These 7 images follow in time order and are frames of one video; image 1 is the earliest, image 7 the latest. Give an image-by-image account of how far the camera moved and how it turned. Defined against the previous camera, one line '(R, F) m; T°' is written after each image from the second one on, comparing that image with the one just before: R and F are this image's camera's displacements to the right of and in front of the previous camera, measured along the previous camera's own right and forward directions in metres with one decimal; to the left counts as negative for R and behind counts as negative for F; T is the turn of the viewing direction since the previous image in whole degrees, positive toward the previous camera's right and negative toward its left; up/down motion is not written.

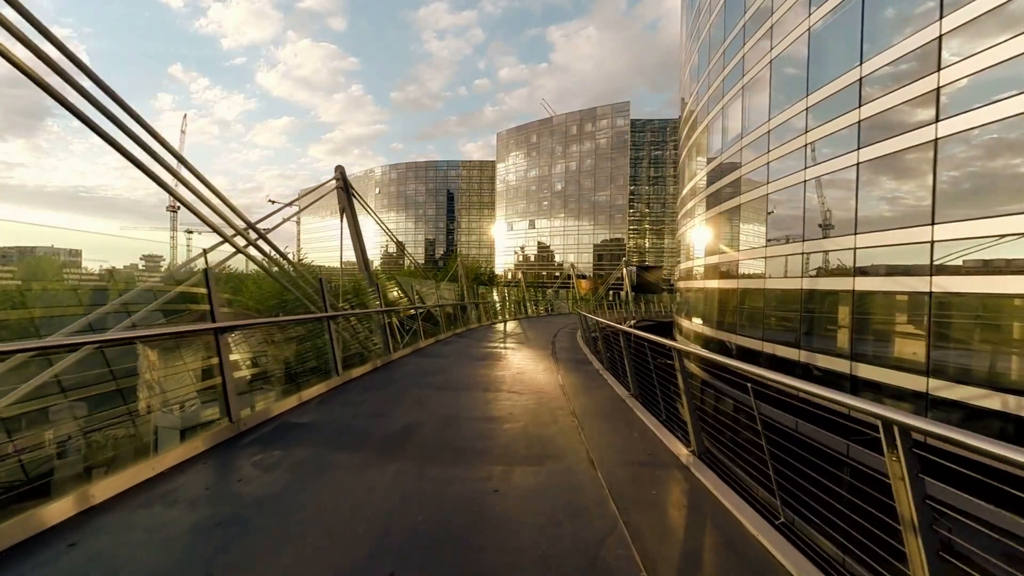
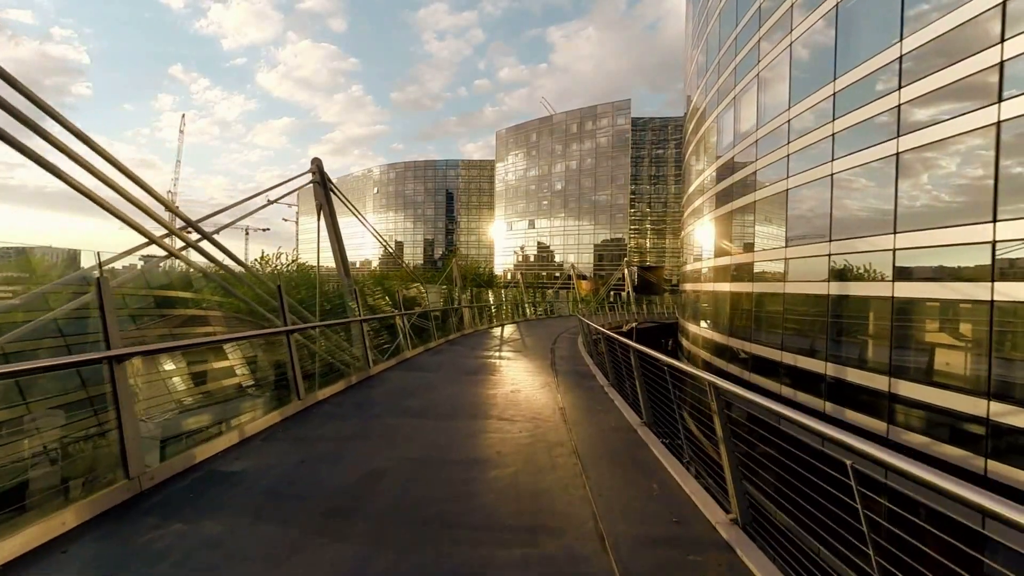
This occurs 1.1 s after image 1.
(+0.1, +0.7) m; 0°
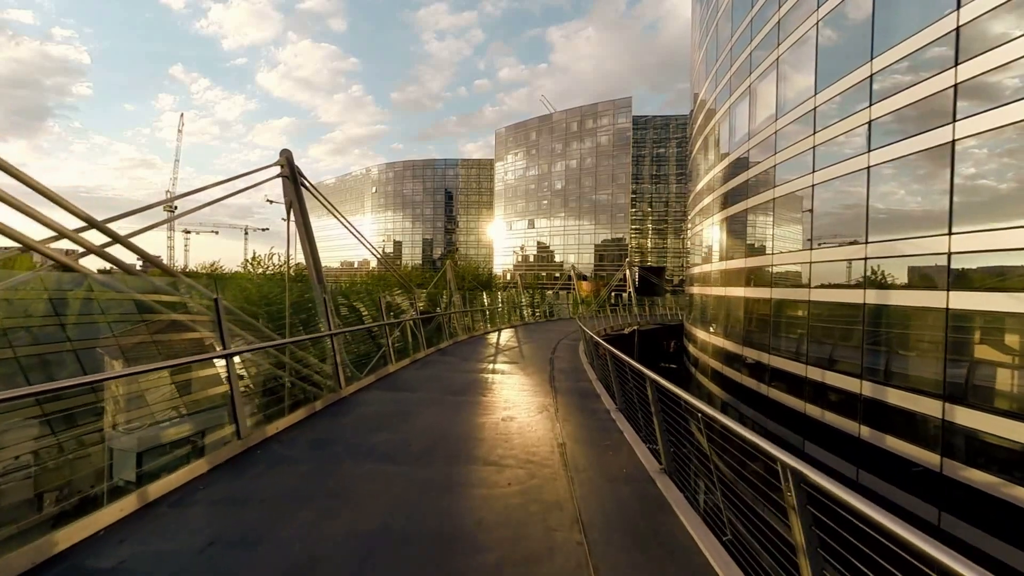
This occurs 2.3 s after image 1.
(+0.1, +0.7) m; 0°
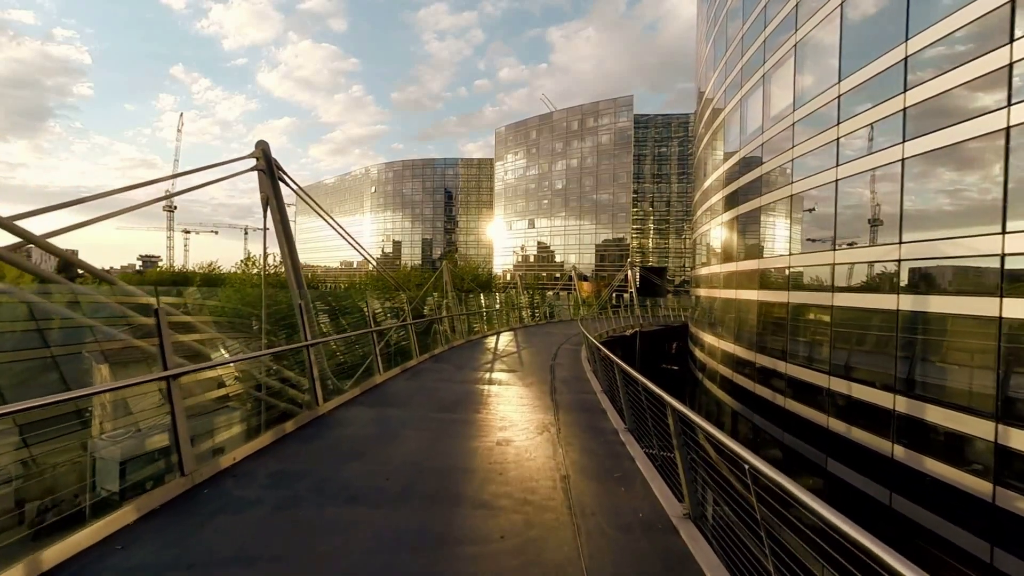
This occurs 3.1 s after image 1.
(0.0, +0.5) m; 0°
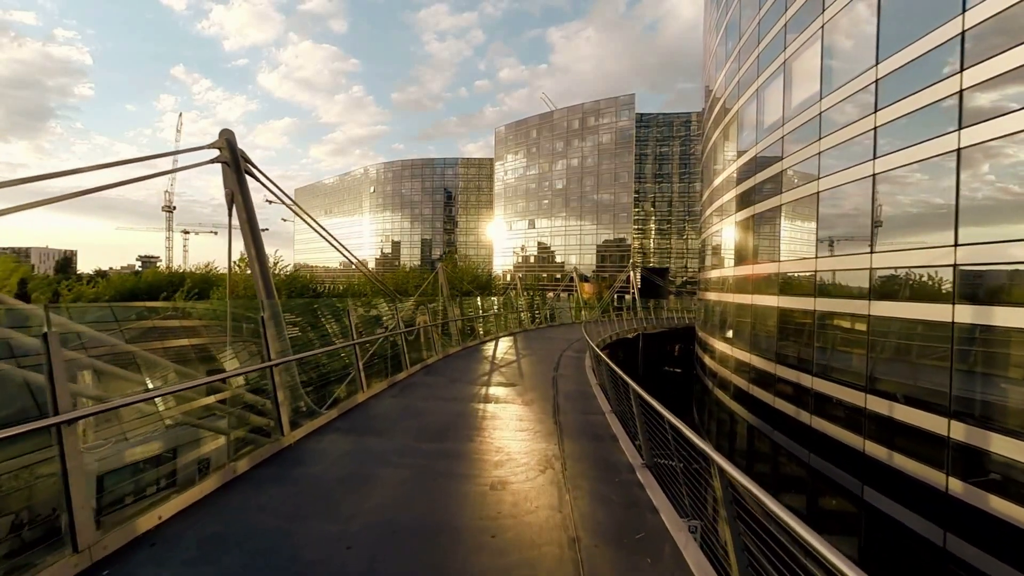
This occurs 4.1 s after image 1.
(0.0, +0.6) m; 0°
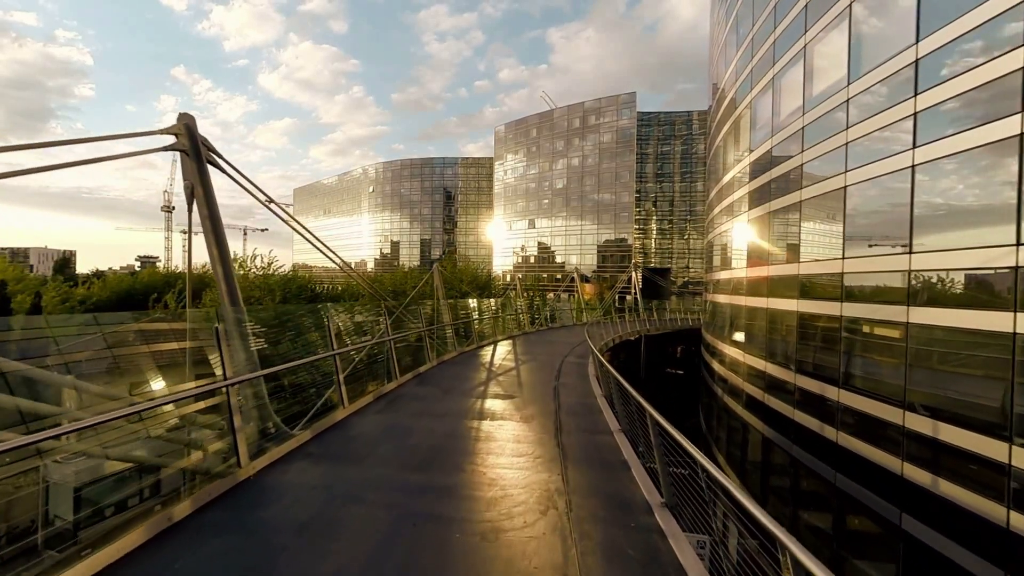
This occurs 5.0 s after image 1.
(0.0, +0.5) m; 0°
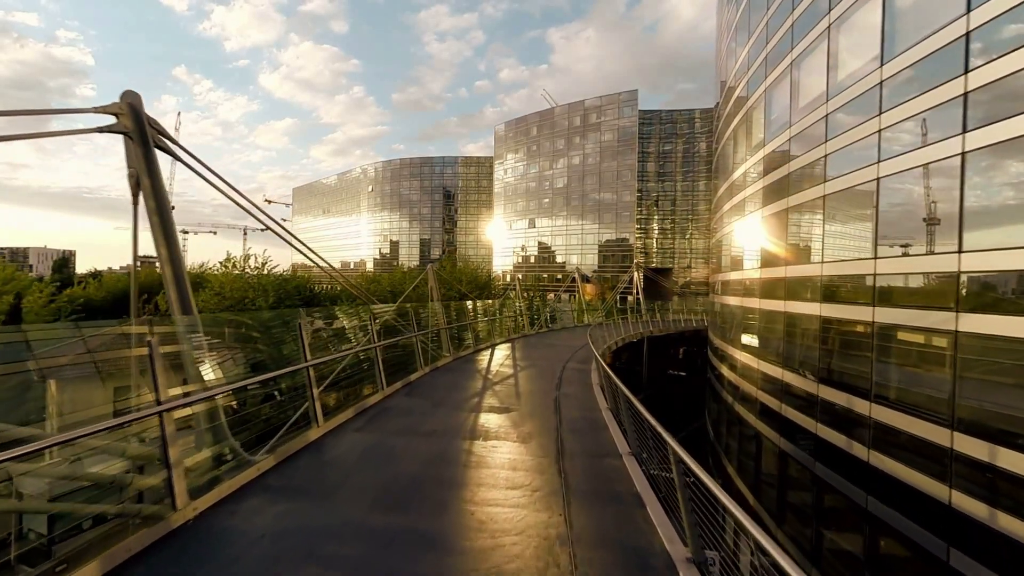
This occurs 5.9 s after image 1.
(0.0, +0.6) m; 0°
